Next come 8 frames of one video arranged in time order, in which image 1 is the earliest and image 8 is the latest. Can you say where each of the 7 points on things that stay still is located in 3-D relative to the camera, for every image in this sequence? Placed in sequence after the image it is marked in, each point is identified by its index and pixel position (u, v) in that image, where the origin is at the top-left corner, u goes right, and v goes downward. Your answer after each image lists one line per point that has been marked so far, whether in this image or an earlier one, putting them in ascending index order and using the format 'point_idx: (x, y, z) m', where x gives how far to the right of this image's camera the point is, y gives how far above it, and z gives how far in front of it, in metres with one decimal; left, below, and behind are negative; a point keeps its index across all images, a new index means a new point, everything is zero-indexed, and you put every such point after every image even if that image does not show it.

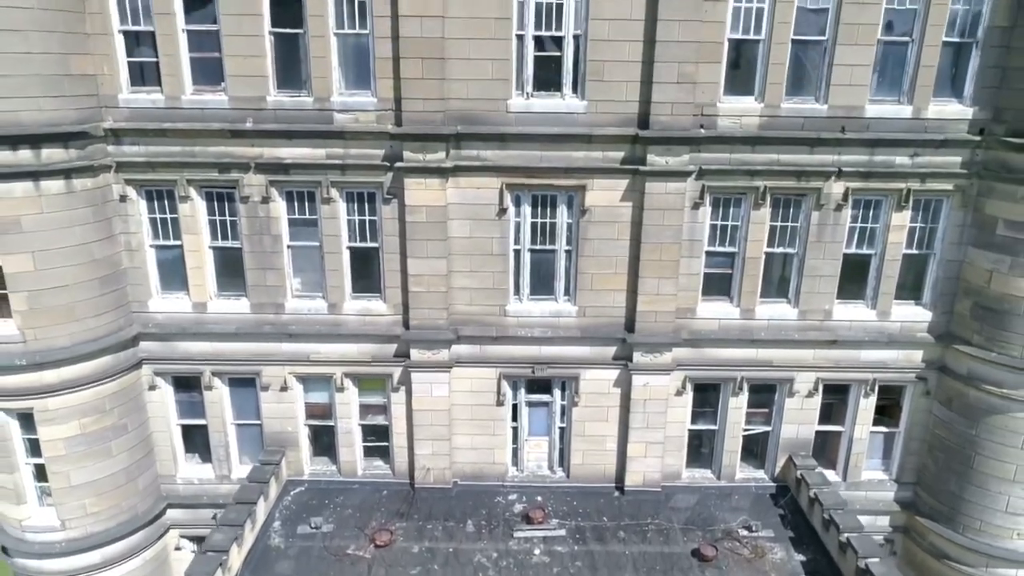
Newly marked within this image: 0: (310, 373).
0: (-3.6, -1.5, +12.9) m
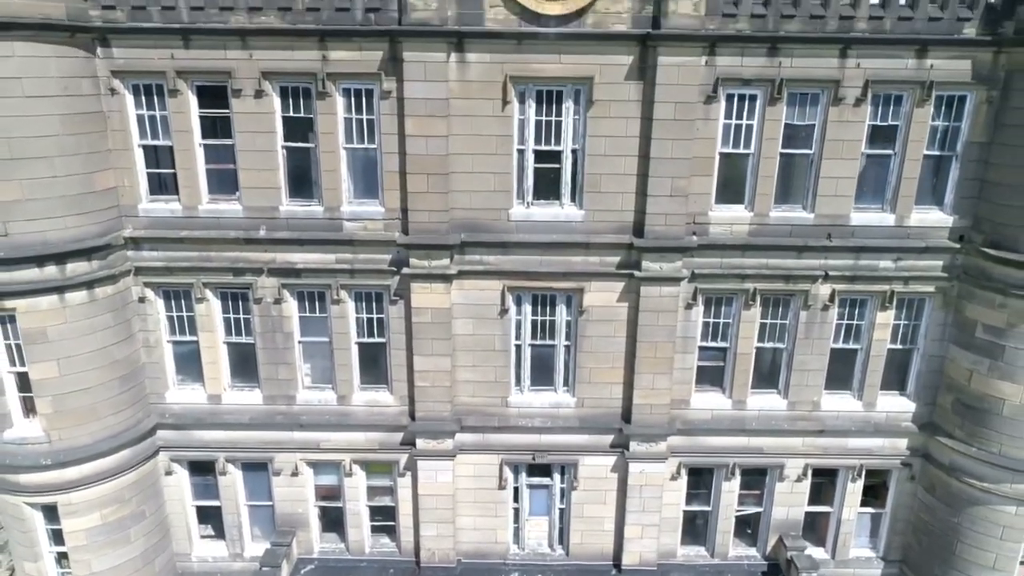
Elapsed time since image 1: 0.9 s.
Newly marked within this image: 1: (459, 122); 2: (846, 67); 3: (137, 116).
0: (-3.6, -3.2, +13.4) m
1: (-0.8, +2.7, +11.4) m
2: (+5.2, +3.5, +11.2) m
3: (-6.1, +2.8, +11.6) m
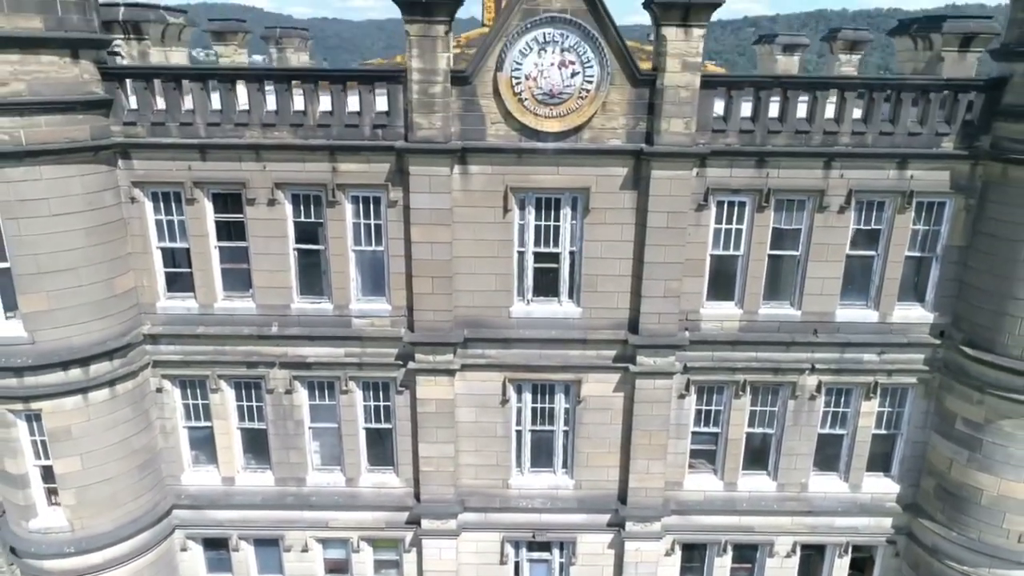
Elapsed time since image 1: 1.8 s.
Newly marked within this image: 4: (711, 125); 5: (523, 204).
0: (-3.6, -4.8, +14.0) m
1: (-0.8, +1.0, +12.0) m
2: (+5.2, +1.8, +11.7) m
3: (-6.1, +1.2, +12.2) m
4: (+3.2, +2.6, +11.5) m
5: (+0.2, +1.4, +12.1) m
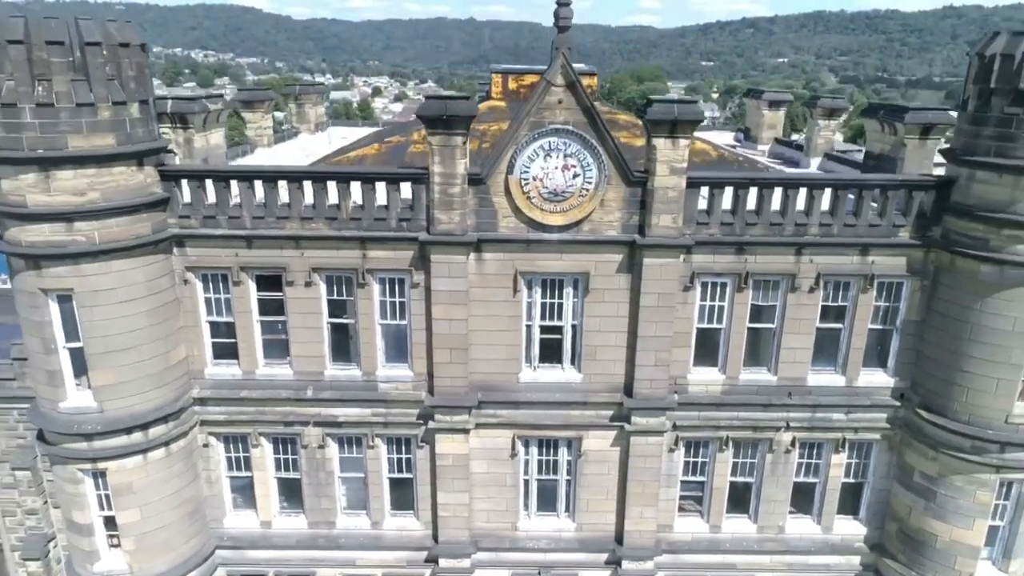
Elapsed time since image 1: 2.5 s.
0: (-3.4, -6.2, +15.6) m
1: (-0.7, -0.3, +13.6) m
2: (+5.4, +0.5, +13.3) m
3: (-5.9, -0.2, +13.8) m
4: (+3.4, +1.3, +13.1) m
5: (+0.4, +0.1, +13.6) m
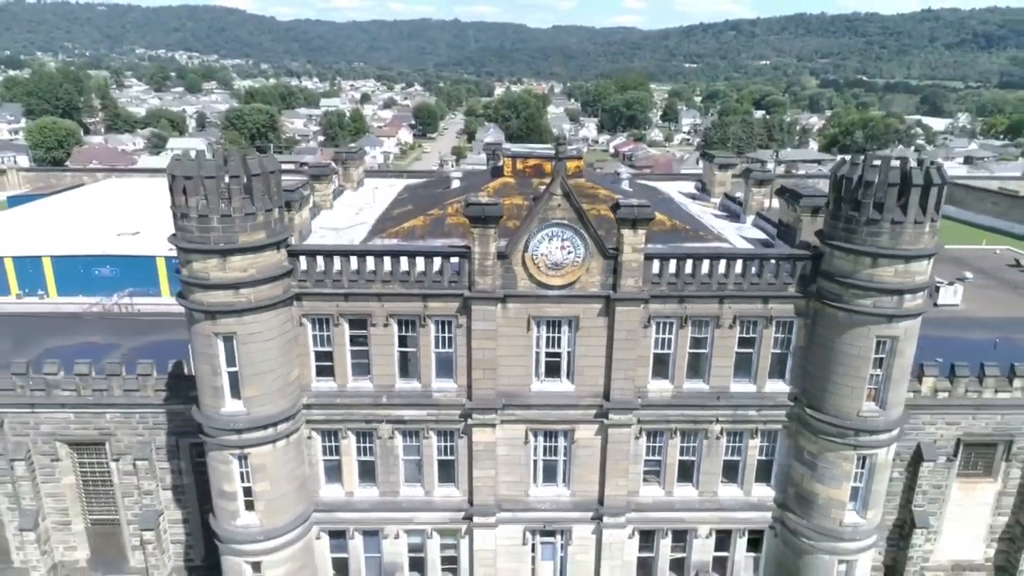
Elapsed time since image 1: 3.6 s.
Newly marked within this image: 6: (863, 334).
0: (-3.0, -7.3, +21.7) m
1: (-0.3, -1.4, +19.8) m
2: (+5.8, -0.5, +19.6) m
3: (-5.5, -1.3, +19.8) m
4: (+3.8, +0.2, +19.3) m
5: (+0.7, -1.0, +19.8) m
6: (+9.2, -1.2, +18.7) m
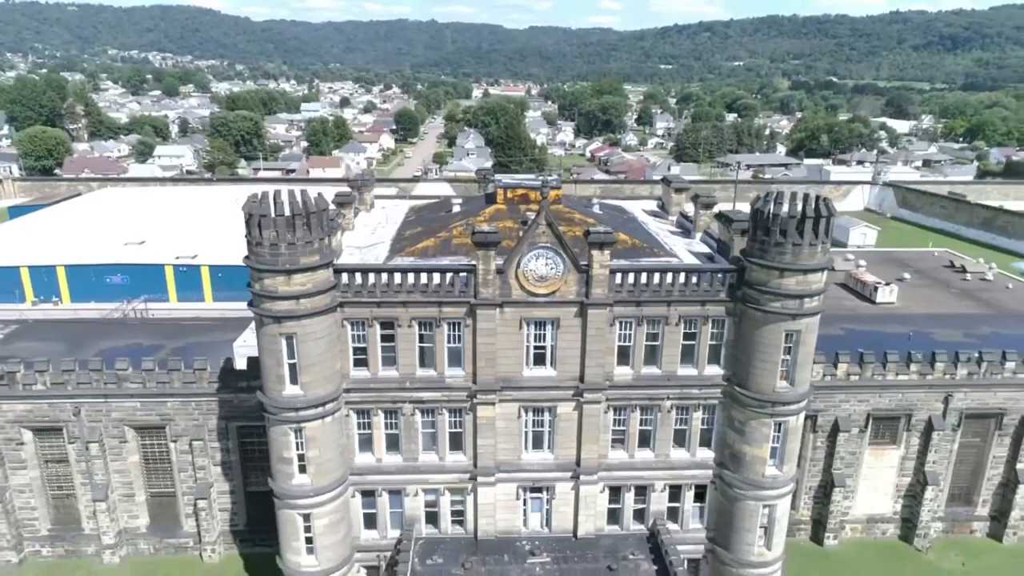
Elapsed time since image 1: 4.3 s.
0: (-3.2, -7.6, +27.2) m
1: (-0.4, -1.7, +25.3) m
2: (+5.6, -0.8, +25.3) m
3: (-5.7, -1.6, +25.3) m
4: (+3.6, 0.0, +25.0) m
5: (+0.6, -1.3, +25.4) m
6: (+9.1, -1.4, +24.6) m
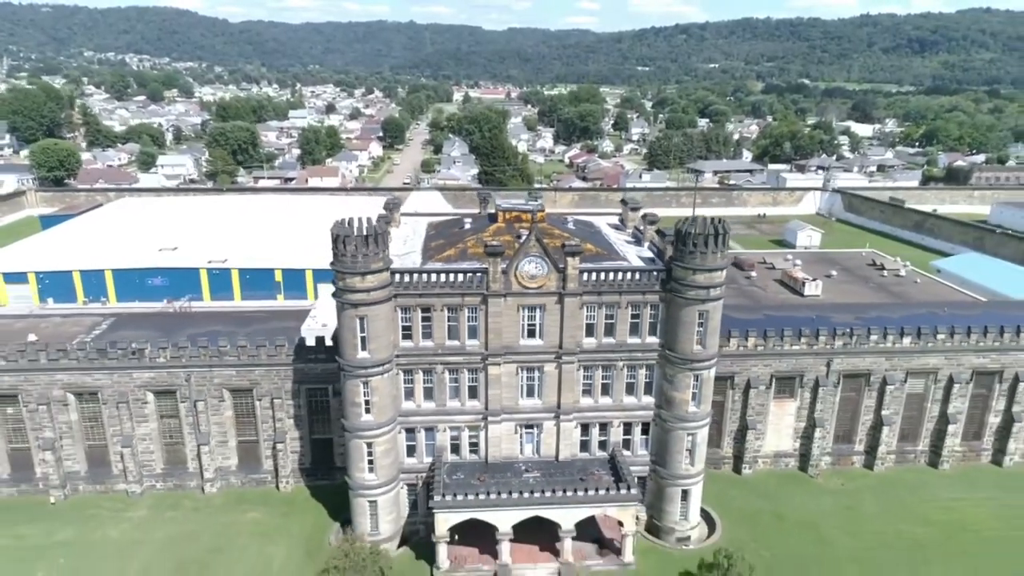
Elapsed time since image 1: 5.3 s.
0: (-3.2, -7.4, +38.4) m
1: (-0.4, -1.4, +36.6) m
2: (+5.6, -0.5, +36.8) m
3: (-5.6, -1.4, +36.4) m
4: (+3.6, +0.2, +36.4) m
5: (+0.6, -1.0, +36.7) m
6: (+9.1, -1.1, +36.1) m
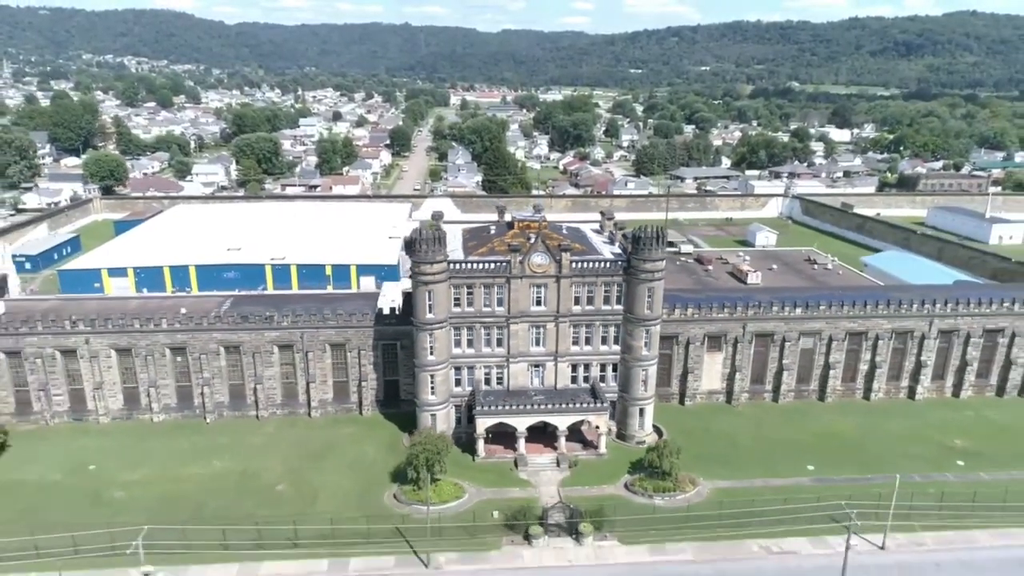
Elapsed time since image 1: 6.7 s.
0: (-2.1, -6.2, +57.4) m
1: (+0.7, -0.2, +55.7) m
2: (+6.7, +0.7, +55.9) m
3: (-4.6, -0.2, +55.4) m
4: (+4.7, +1.4, +55.5) m
5: (+1.7, +0.2, +55.8) m
6: (+10.2, +0.1, +55.3) m
